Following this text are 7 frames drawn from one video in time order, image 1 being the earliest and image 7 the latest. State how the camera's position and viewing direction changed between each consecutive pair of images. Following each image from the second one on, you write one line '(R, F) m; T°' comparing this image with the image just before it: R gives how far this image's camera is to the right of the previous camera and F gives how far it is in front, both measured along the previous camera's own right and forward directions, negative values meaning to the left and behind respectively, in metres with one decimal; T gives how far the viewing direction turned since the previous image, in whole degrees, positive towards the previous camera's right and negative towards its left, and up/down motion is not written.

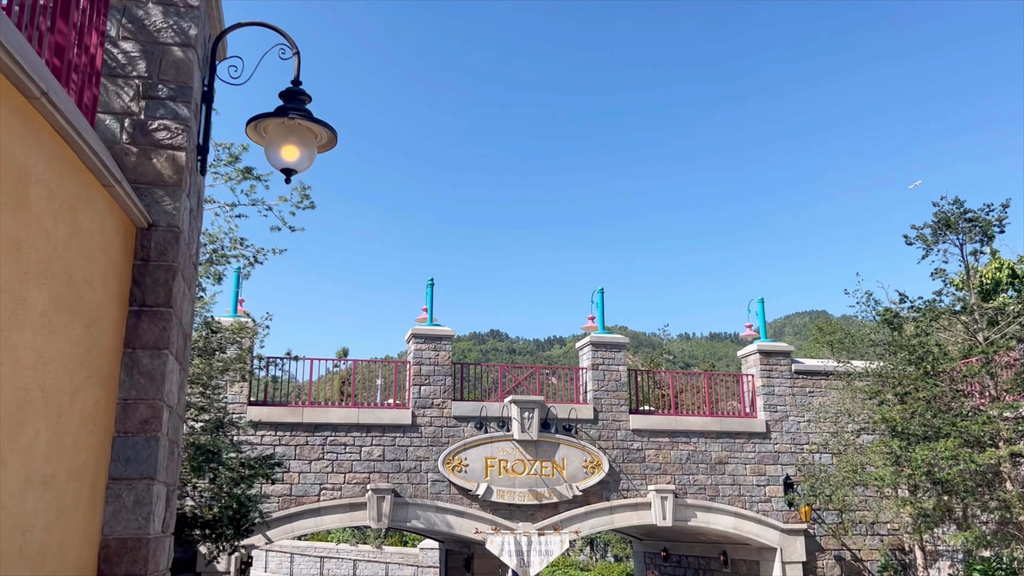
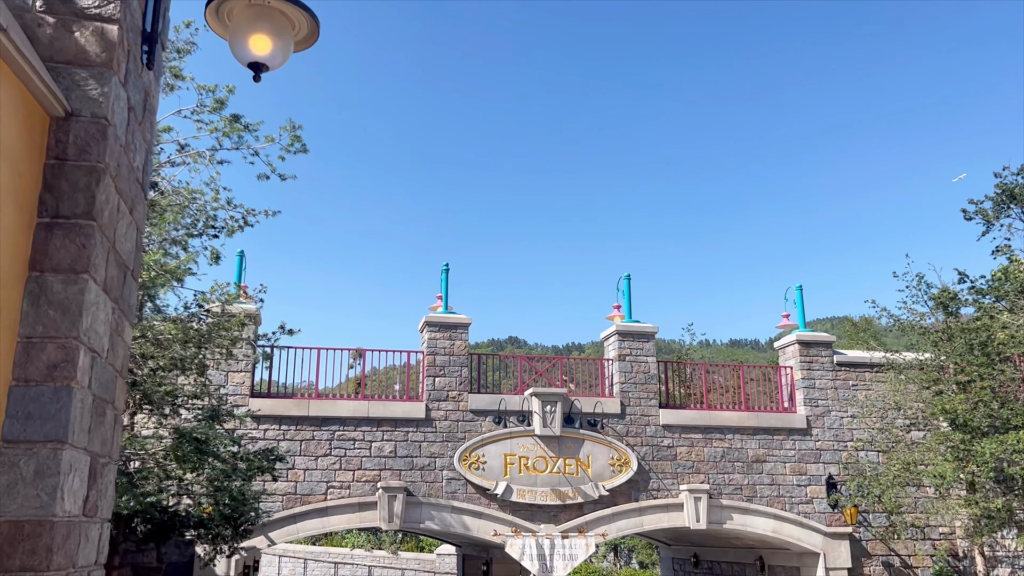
(0.0, +1.1) m; -1°
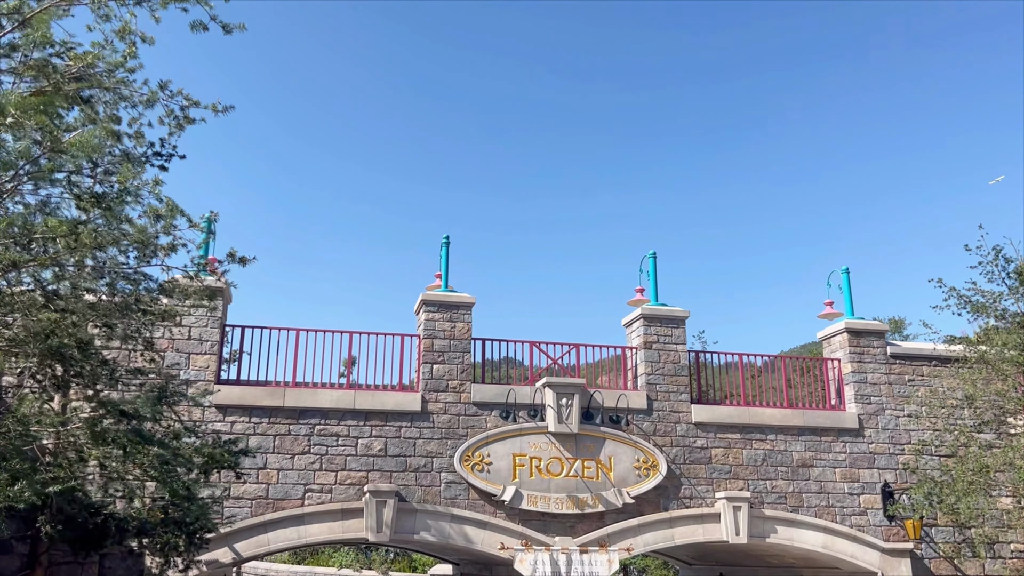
(-0.2, +2.0) m; 0°
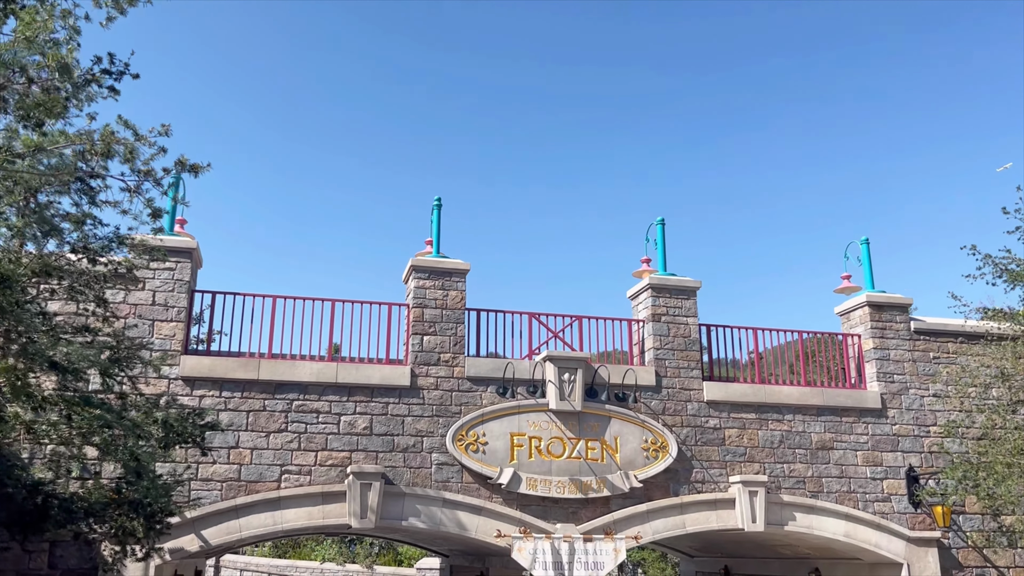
(-0.2, +1.1) m; +1°
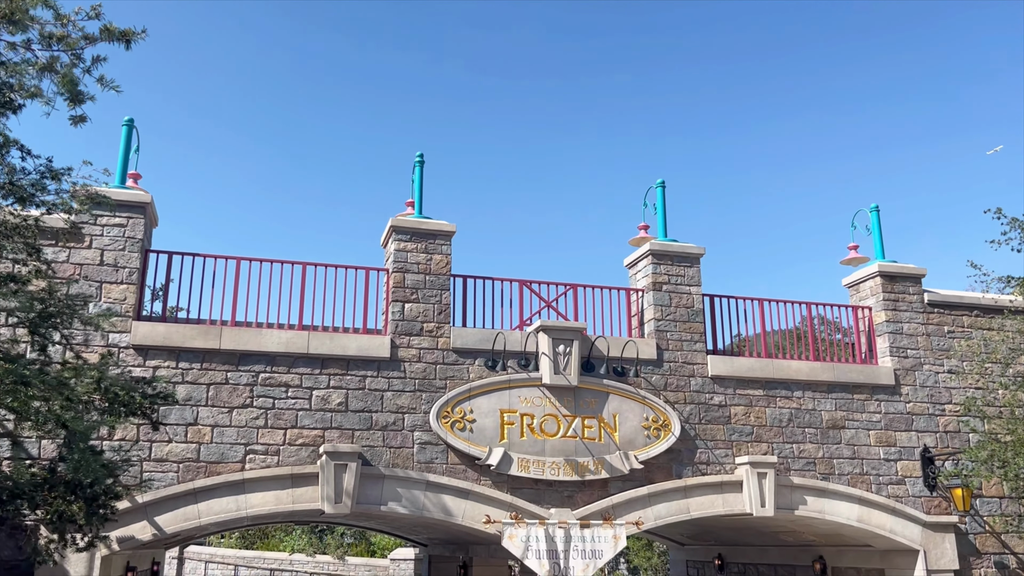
(-0.2, +1.0) m; +2°
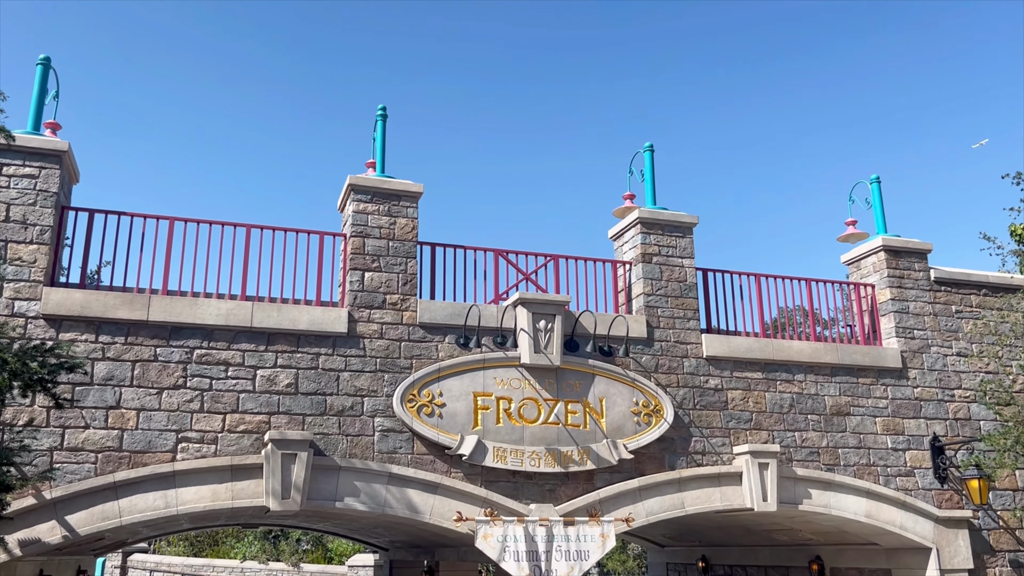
(-0.1, +1.2) m; +3°
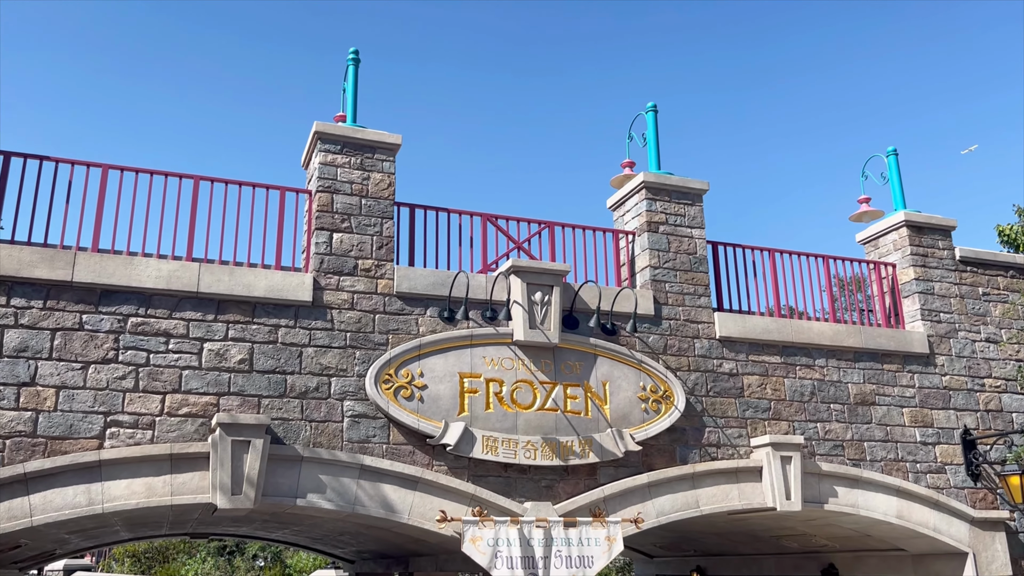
(-0.3, +1.2) m; +2°
